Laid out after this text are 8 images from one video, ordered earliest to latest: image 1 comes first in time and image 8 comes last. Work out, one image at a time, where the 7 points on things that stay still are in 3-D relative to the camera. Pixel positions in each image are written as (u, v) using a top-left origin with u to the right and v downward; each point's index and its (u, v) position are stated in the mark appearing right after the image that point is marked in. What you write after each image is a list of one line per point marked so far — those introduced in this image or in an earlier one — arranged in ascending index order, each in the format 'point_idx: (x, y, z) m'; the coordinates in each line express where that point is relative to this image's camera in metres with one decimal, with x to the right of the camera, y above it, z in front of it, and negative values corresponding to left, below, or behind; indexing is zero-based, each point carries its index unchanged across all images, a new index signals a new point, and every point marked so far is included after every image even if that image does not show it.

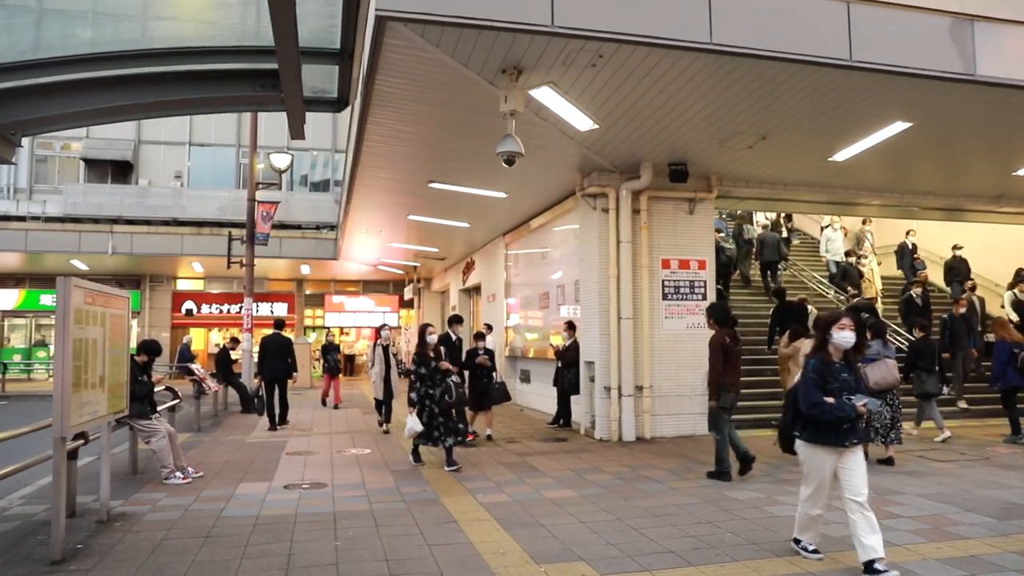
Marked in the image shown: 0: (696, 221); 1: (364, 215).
0: (+2.2, +0.8, +10.1) m
1: (-2.6, +1.3, +15.3) m
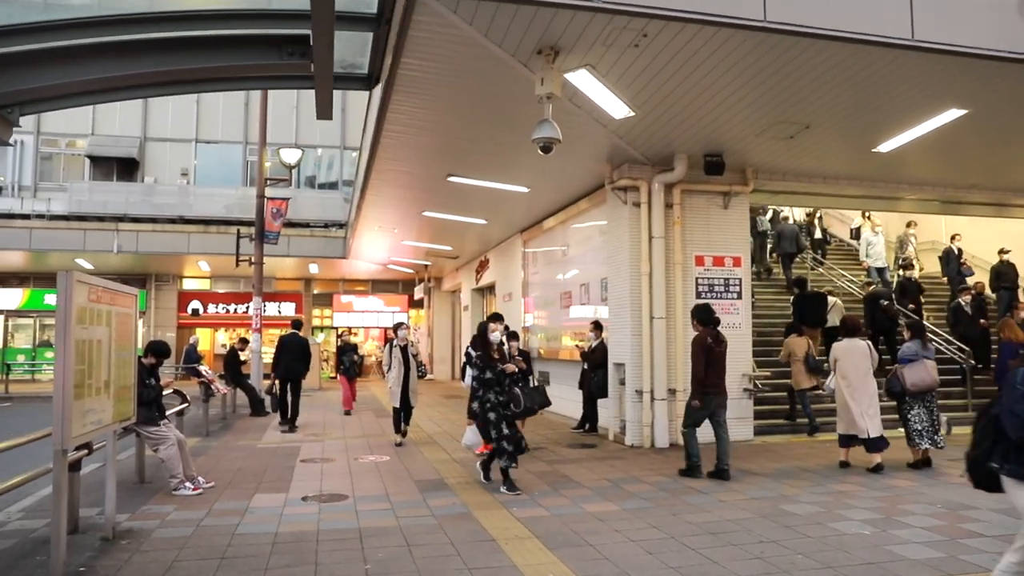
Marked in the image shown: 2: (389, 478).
0: (+2.5, +0.8, +9.6) m
1: (-2.3, +1.3, +14.8) m
2: (-1.0, -1.6, +7.3) m
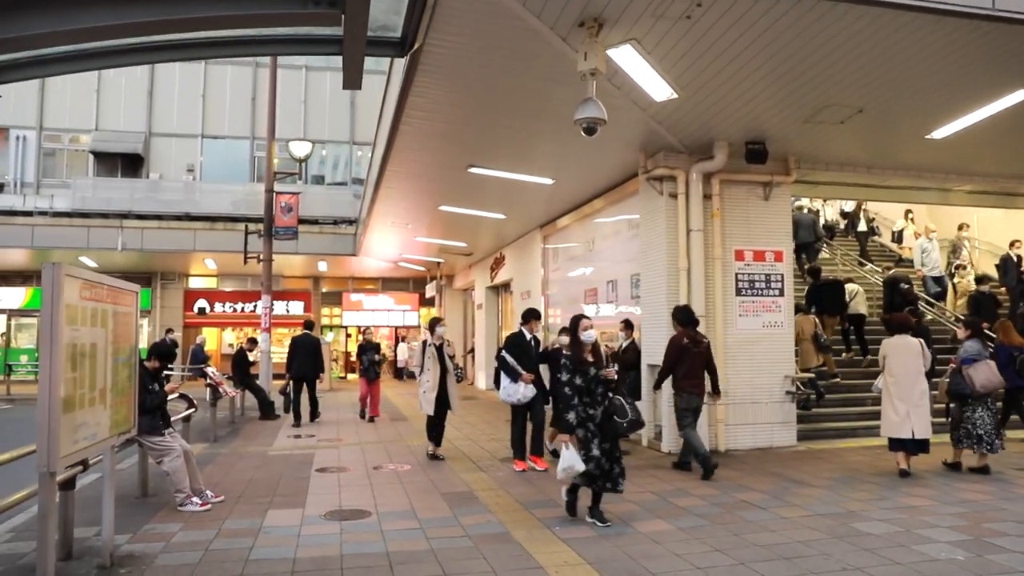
0: (+2.7, +0.8, +9.0) m
1: (-2.0, +1.4, +14.3) m
2: (-0.8, -1.6, +6.7) m
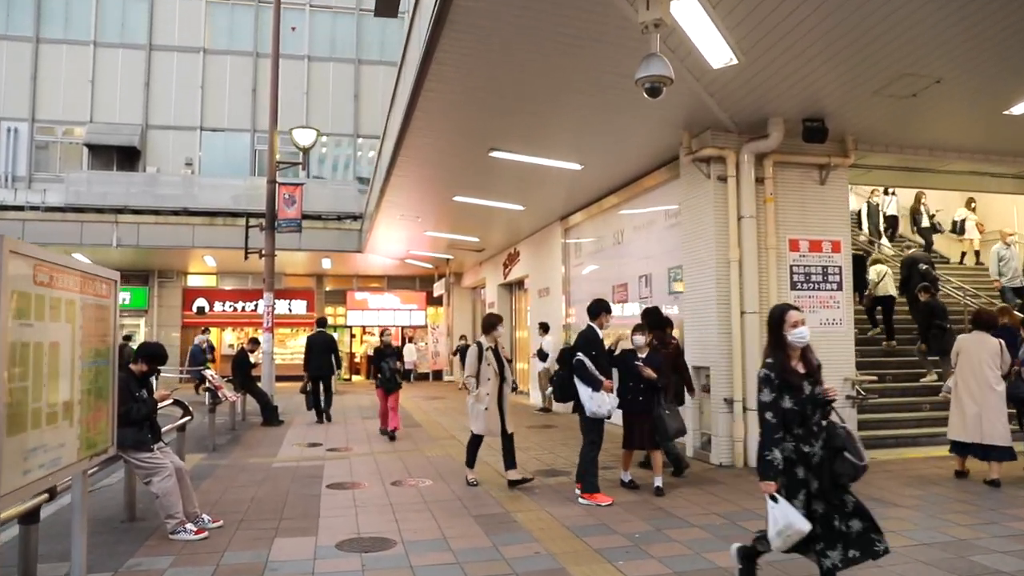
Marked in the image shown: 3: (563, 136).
0: (+3.0, +0.9, +8.1) m
1: (-1.7, +1.4, +13.4) m
2: (-0.5, -1.5, +5.8) m
3: (+0.5, +1.6, +9.0) m
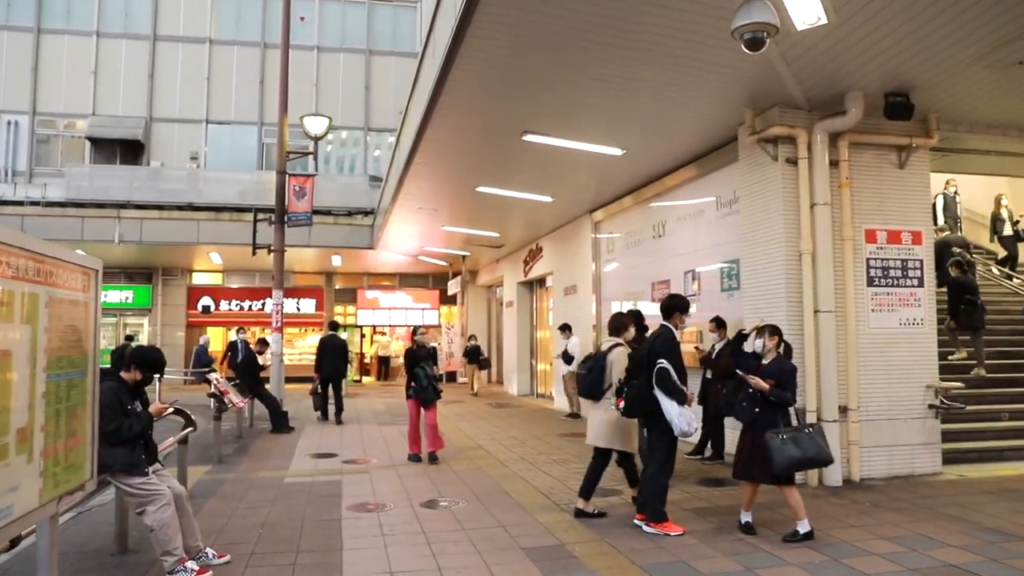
0: (+3.4, +0.9, +7.3) m
1: (-1.4, +1.4, +12.6) m
2: (-0.2, -1.5, +5.0) m
3: (+0.9, +1.6, +8.1) m
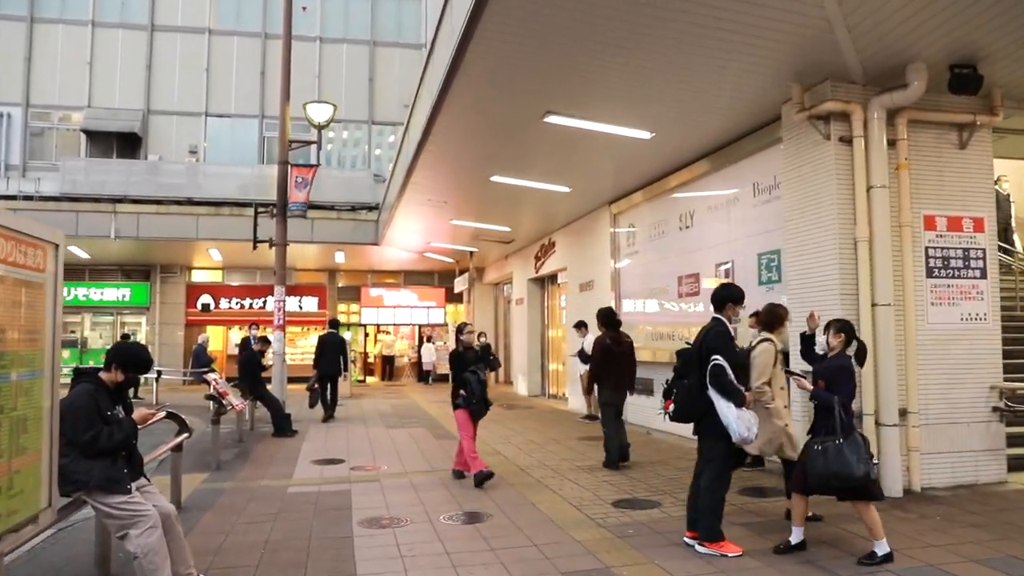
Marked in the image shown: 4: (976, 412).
0: (+3.6, +1.0, +6.6) m
1: (-1.2, +1.5, +11.9) m
2: (0.0, -1.4, +4.3) m
3: (+1.1, +1.7, +7.5) m
4: (+3.5, -0.9, +6.4) m
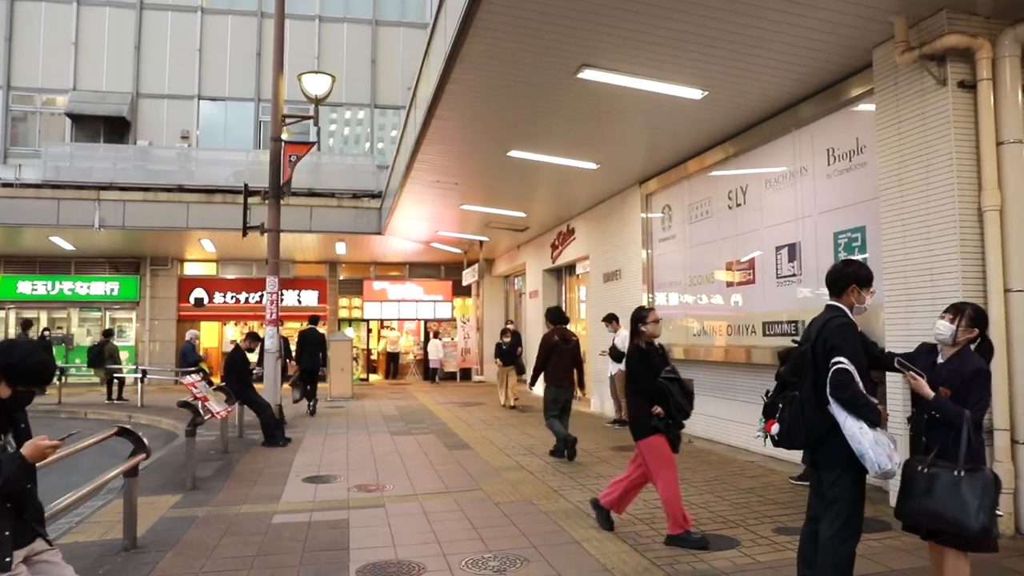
0: (+3.8, +1.1, +5.4) m
1: (-0.9, +1.6, +10.7) m
2: (+0.3, -1.3, +3.1) m
3: (+1.3, +1.8, +6.2) m
4: (+3.7, -0.8, +5.2) m
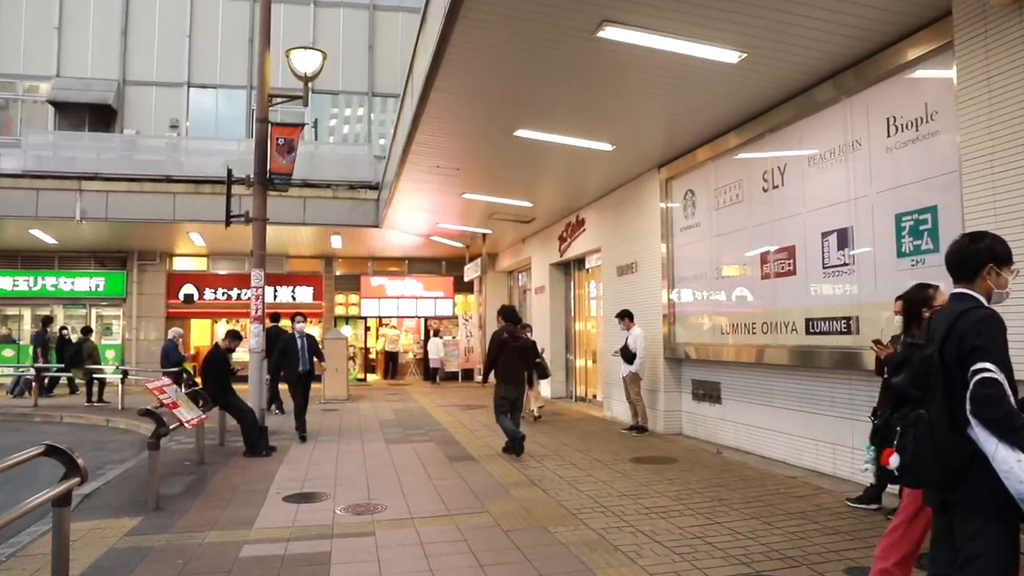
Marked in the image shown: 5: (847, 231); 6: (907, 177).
0: (+3.8, +1.2, +4.5) m
1: (-0.9, +1.7, +9.8) m
2: (+0.3, -1.3, +2.2) m
3: (+1.4, +1.8, +5.3) m
4: (+3.8, -0.8, +4.3) m
5: (+2.4, +0.4, +6.3) m
6: (+2.6, +0.7, +5.6) m
